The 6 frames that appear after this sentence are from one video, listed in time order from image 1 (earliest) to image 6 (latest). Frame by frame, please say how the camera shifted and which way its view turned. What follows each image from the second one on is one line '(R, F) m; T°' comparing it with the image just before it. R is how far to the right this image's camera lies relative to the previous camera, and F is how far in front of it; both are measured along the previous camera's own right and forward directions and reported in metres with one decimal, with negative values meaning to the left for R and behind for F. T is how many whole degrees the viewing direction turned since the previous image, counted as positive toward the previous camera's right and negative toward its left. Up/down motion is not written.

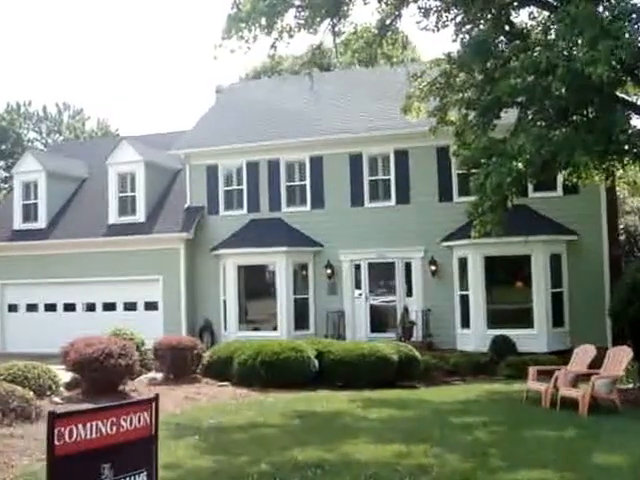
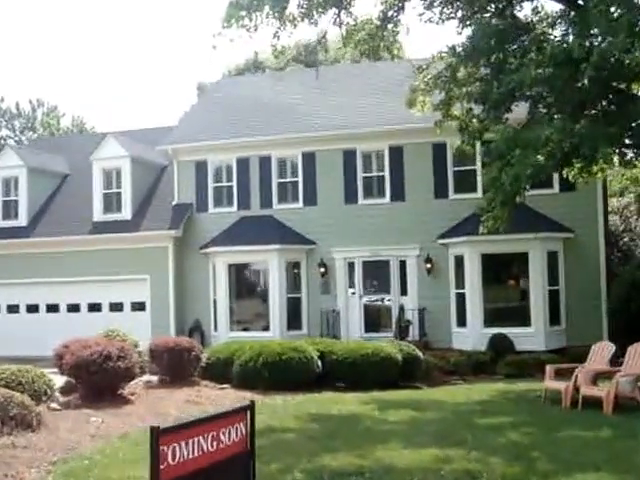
(-0.7, +0.5) m; +2°
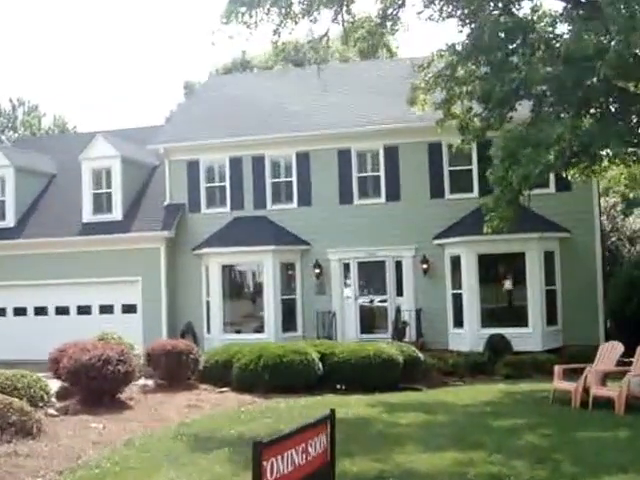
(-0.4, +0.2) m; +2°
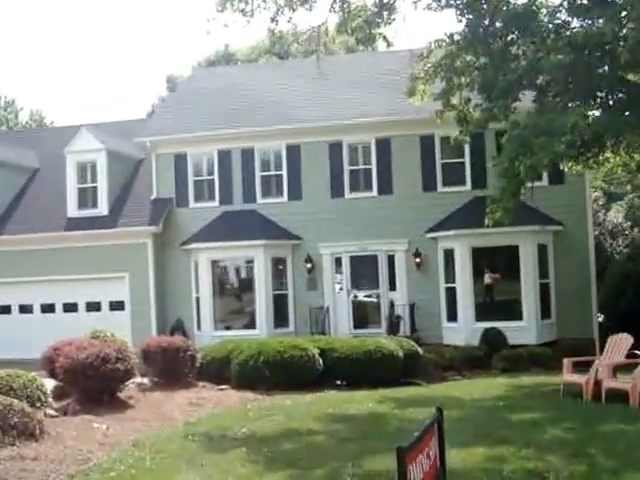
(-0.6, +0.3) m; +2°
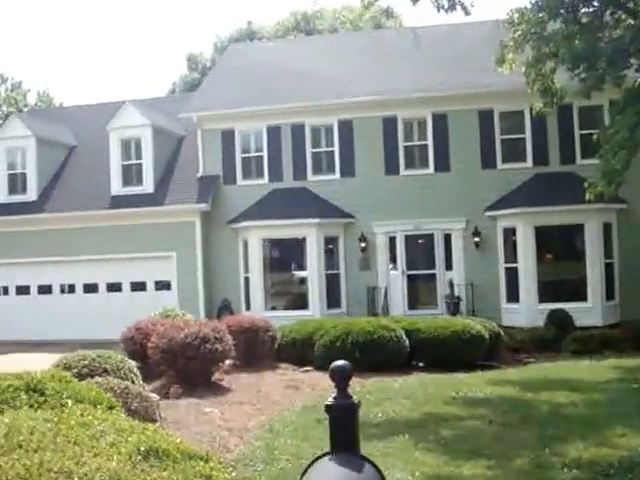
(-2.2, +0.8) m; +1°
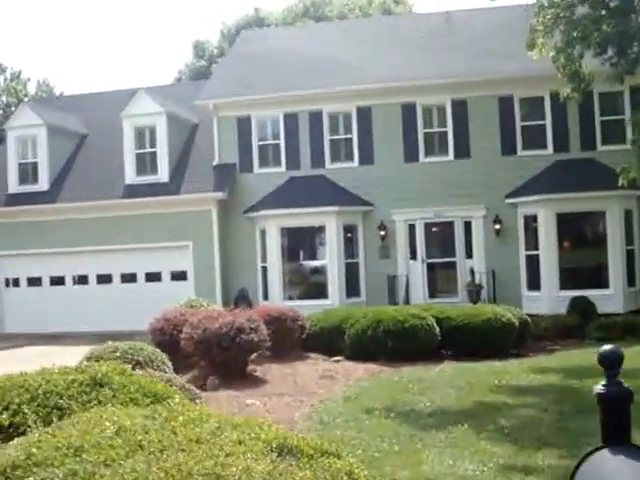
(-0.7, +0.2) m; 0°
